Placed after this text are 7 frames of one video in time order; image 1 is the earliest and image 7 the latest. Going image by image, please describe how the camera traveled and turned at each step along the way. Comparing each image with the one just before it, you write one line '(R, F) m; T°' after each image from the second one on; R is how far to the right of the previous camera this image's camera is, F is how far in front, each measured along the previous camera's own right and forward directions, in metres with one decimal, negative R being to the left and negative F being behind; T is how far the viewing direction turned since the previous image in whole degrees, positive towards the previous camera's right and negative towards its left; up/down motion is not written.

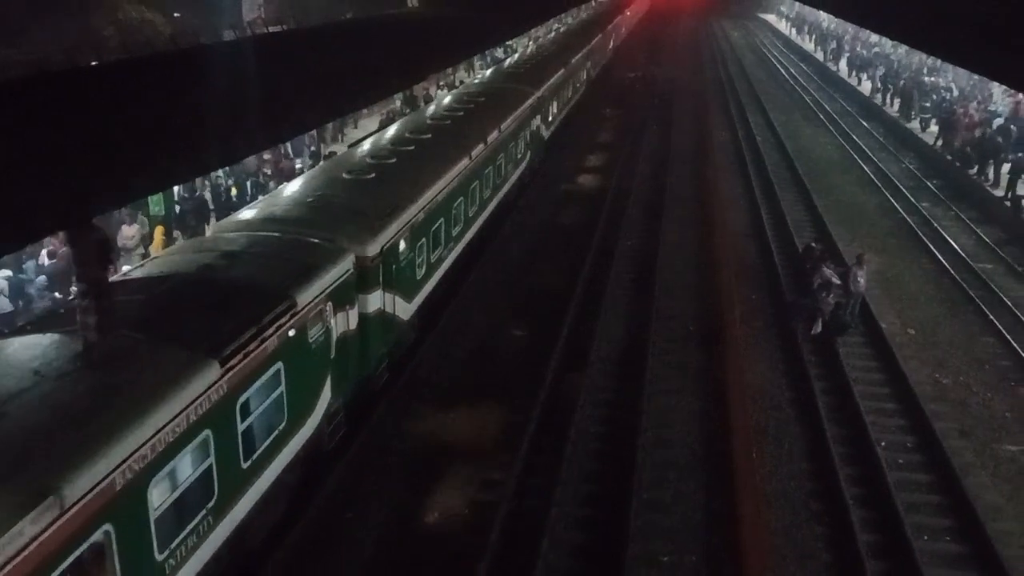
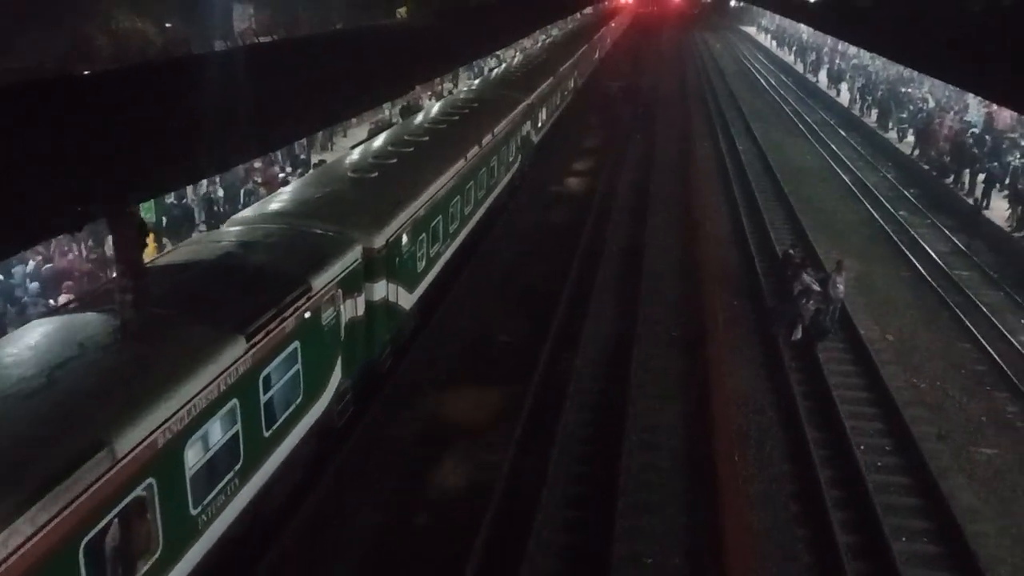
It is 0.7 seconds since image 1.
(+0.2, -0.2) m; 0°
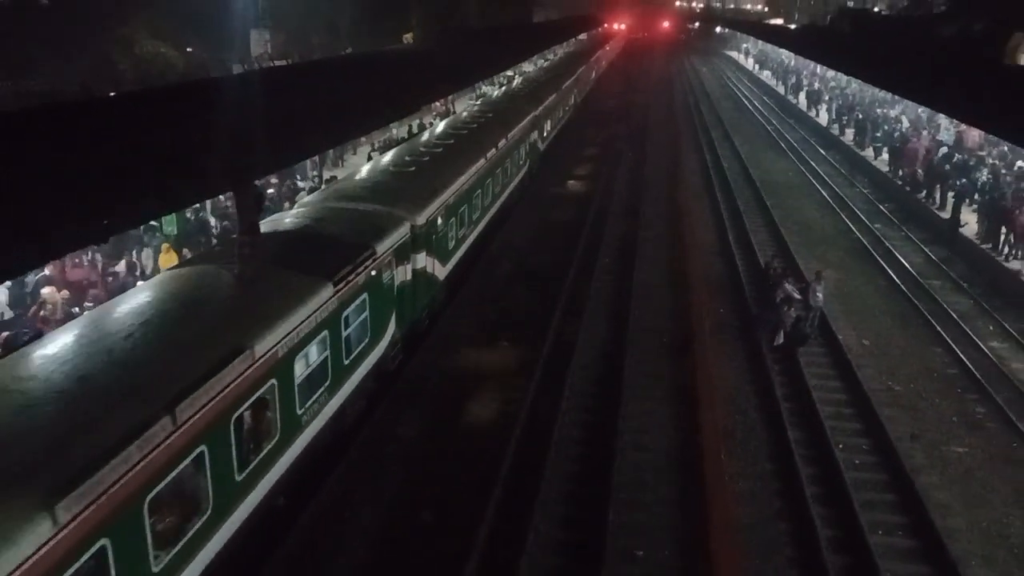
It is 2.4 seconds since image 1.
(0.0, -0.5) m; 0°
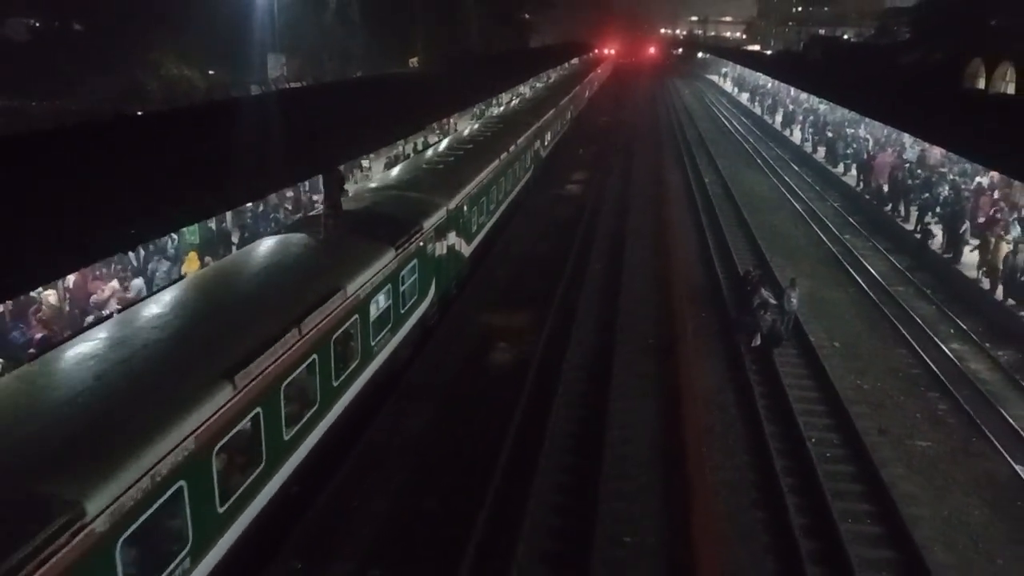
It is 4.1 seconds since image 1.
(0.0, -0.7) m; 0°
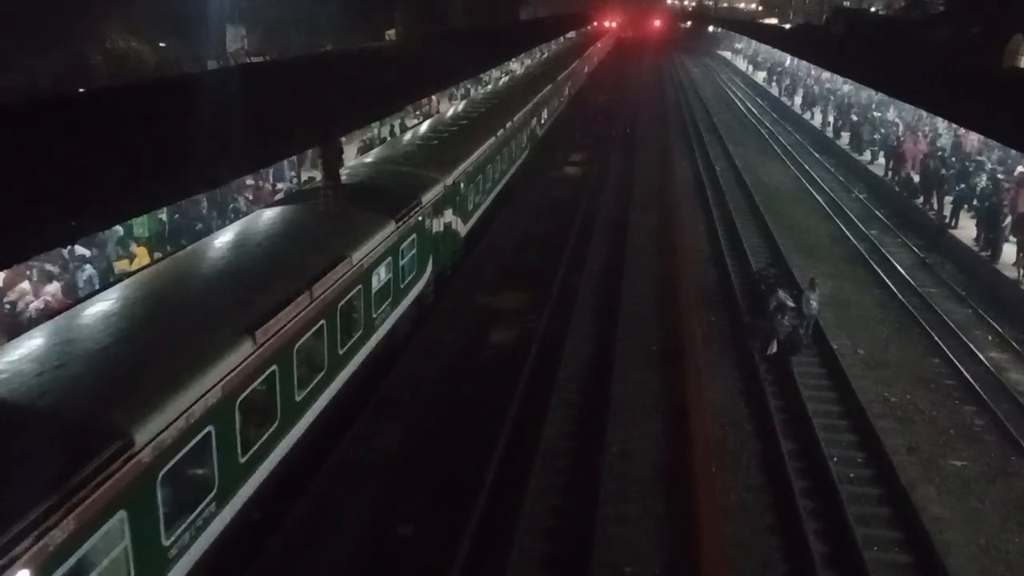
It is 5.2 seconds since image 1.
(0.0, +1.0) m; 0°
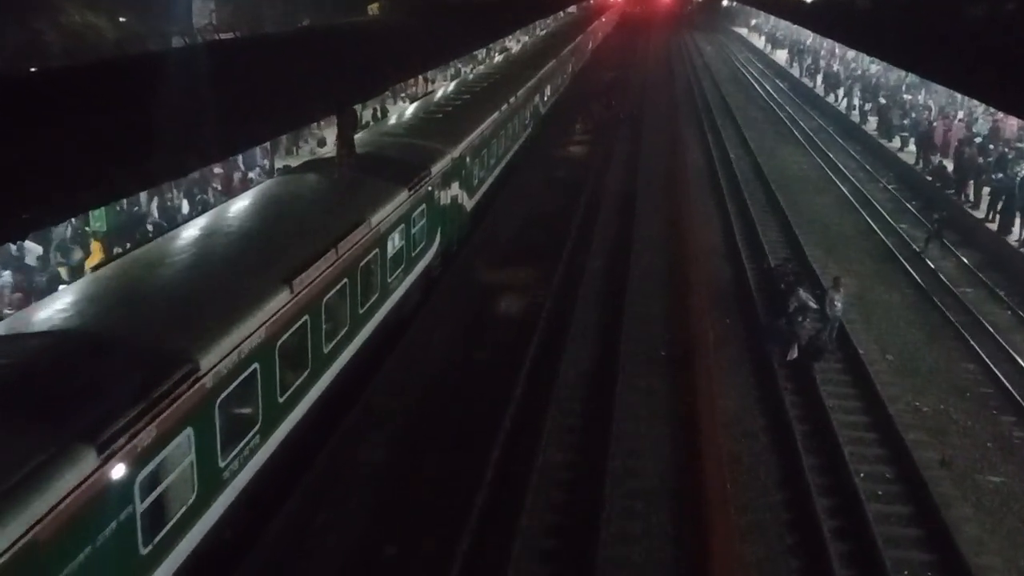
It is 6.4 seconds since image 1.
(0.0, +0.7) m; 0°
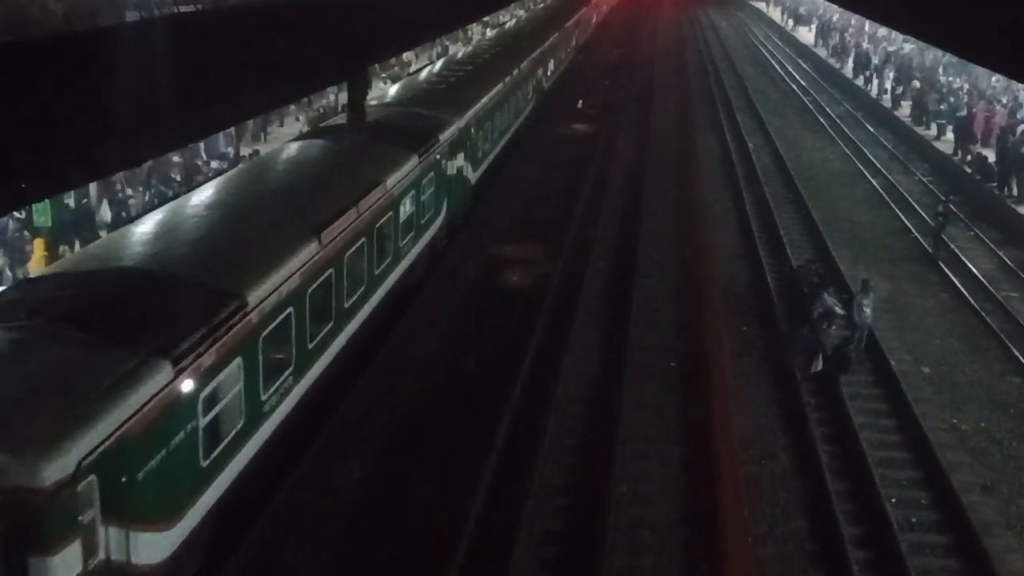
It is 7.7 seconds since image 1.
(0.0, +0.8) m; 0°
